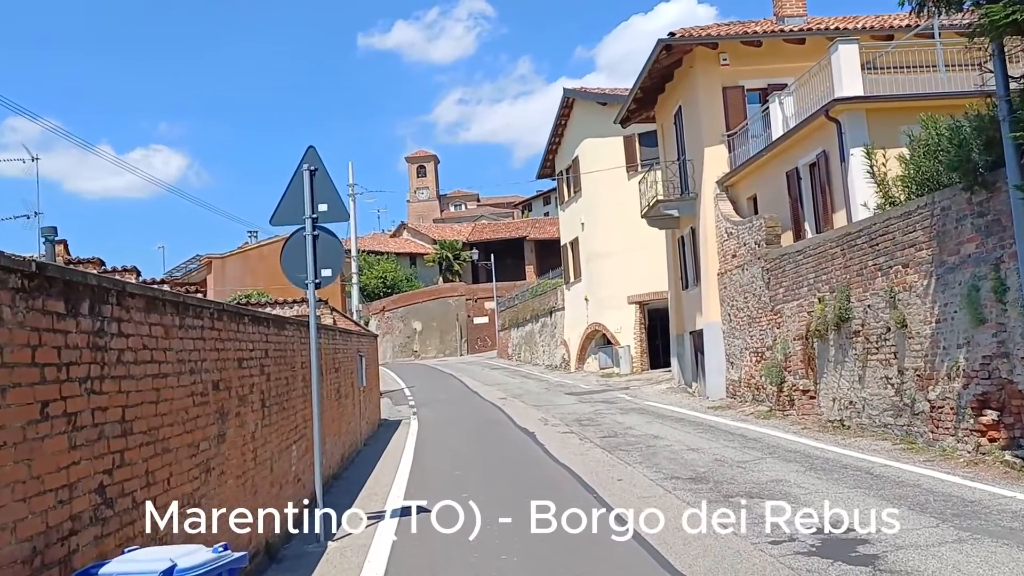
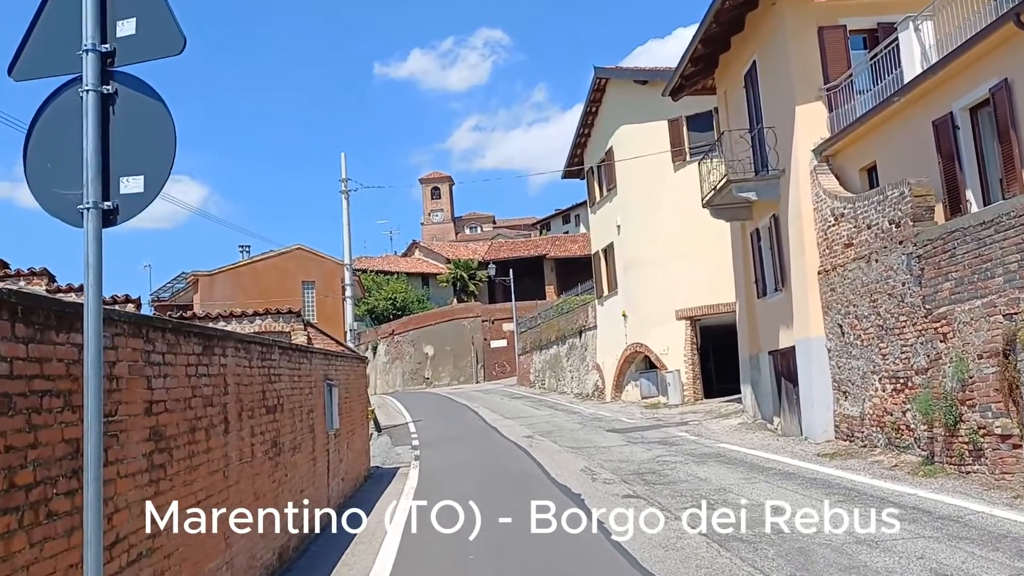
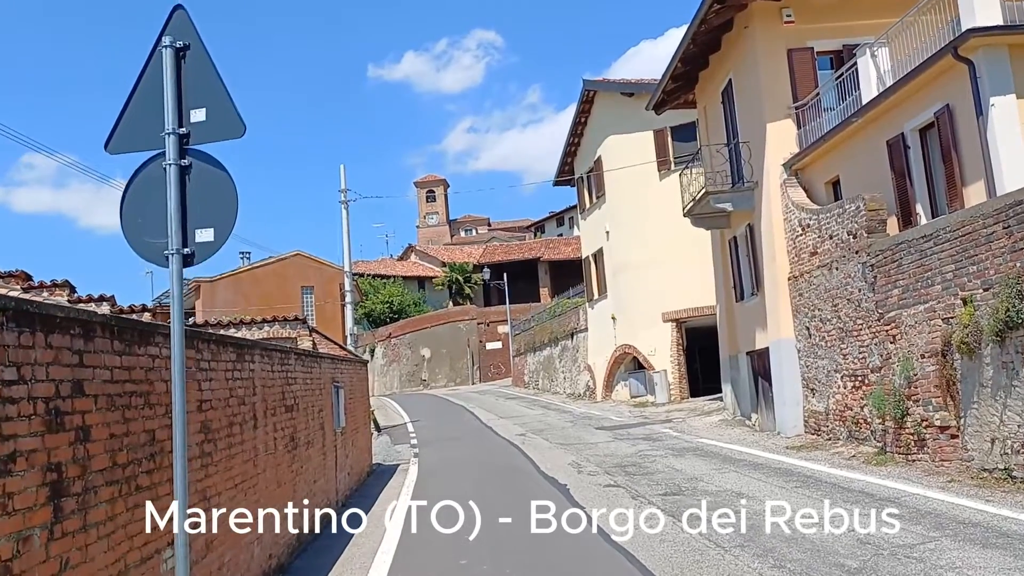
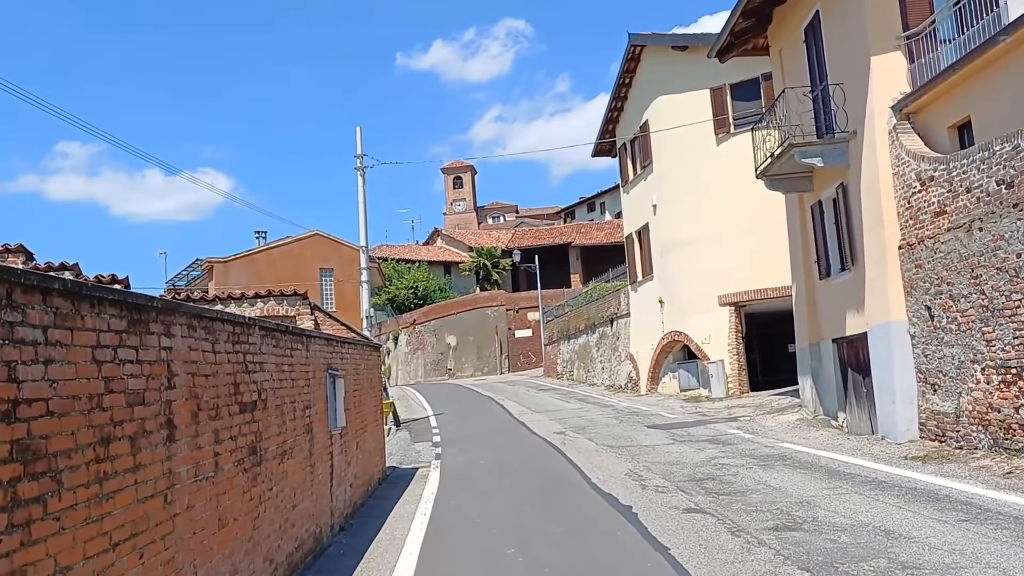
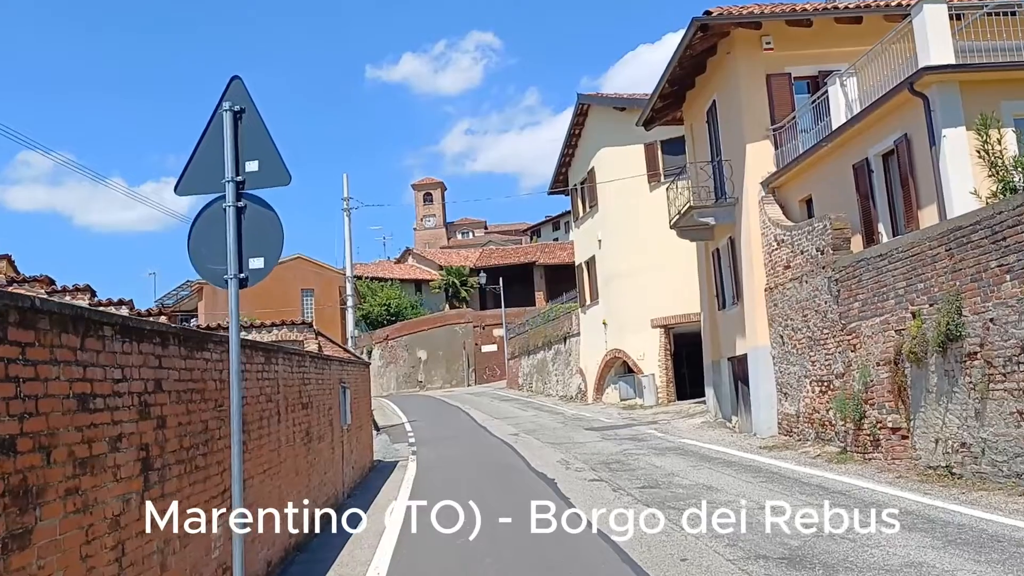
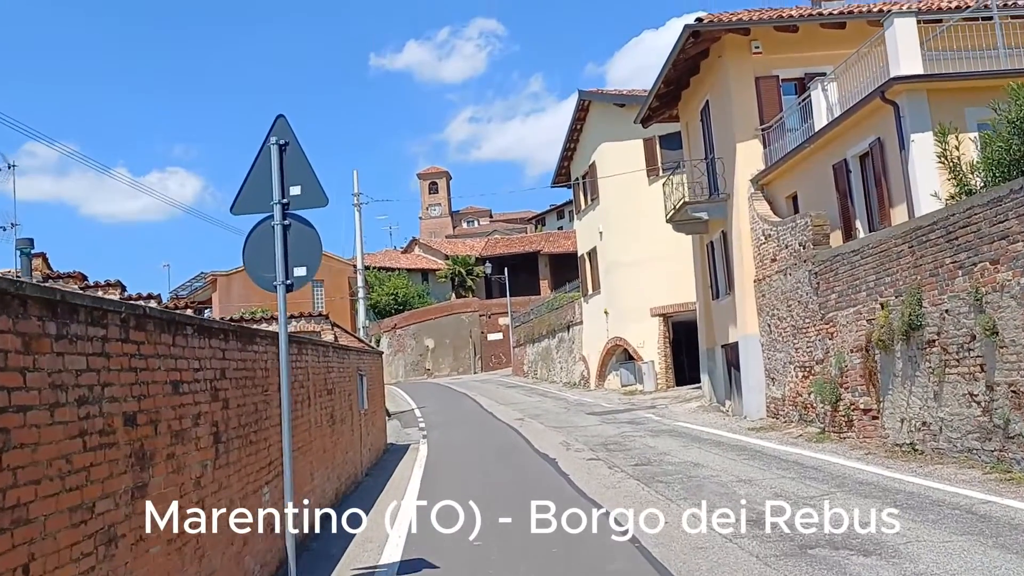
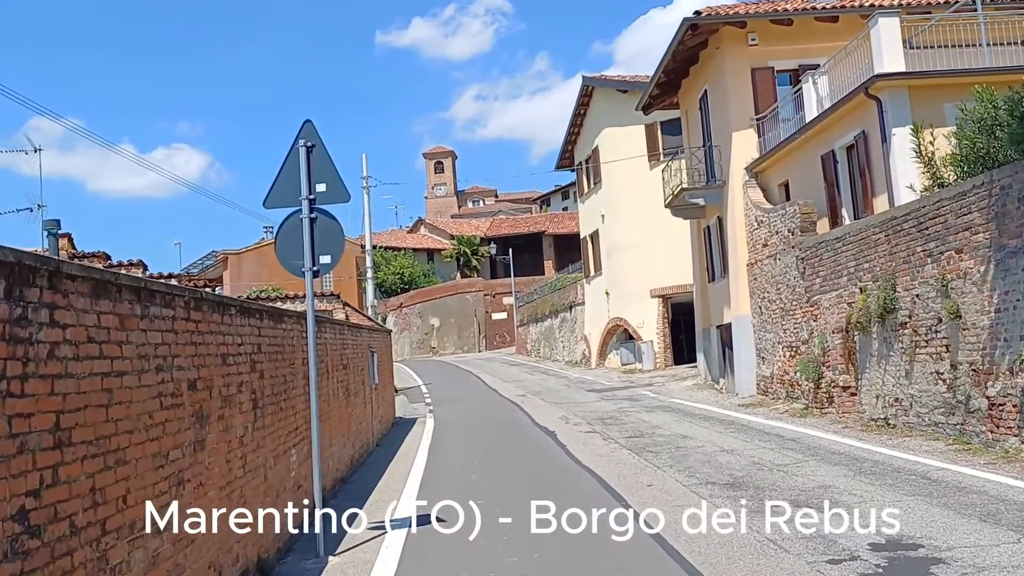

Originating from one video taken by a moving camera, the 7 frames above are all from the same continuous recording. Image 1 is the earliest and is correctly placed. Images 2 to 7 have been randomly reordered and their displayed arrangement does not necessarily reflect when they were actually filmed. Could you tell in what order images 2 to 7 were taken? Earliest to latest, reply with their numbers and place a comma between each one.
7, 6, 5, 3, 2, 4
